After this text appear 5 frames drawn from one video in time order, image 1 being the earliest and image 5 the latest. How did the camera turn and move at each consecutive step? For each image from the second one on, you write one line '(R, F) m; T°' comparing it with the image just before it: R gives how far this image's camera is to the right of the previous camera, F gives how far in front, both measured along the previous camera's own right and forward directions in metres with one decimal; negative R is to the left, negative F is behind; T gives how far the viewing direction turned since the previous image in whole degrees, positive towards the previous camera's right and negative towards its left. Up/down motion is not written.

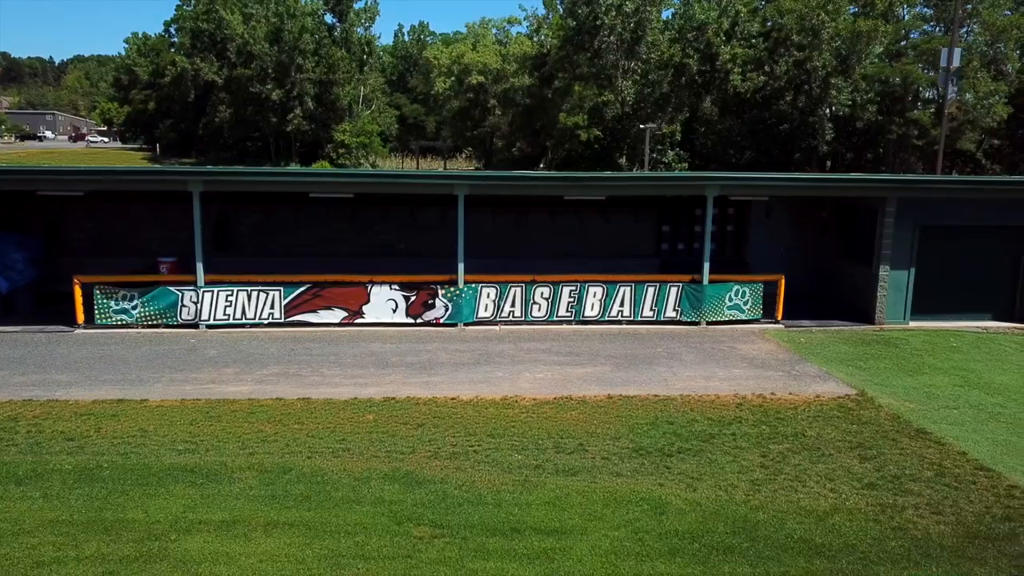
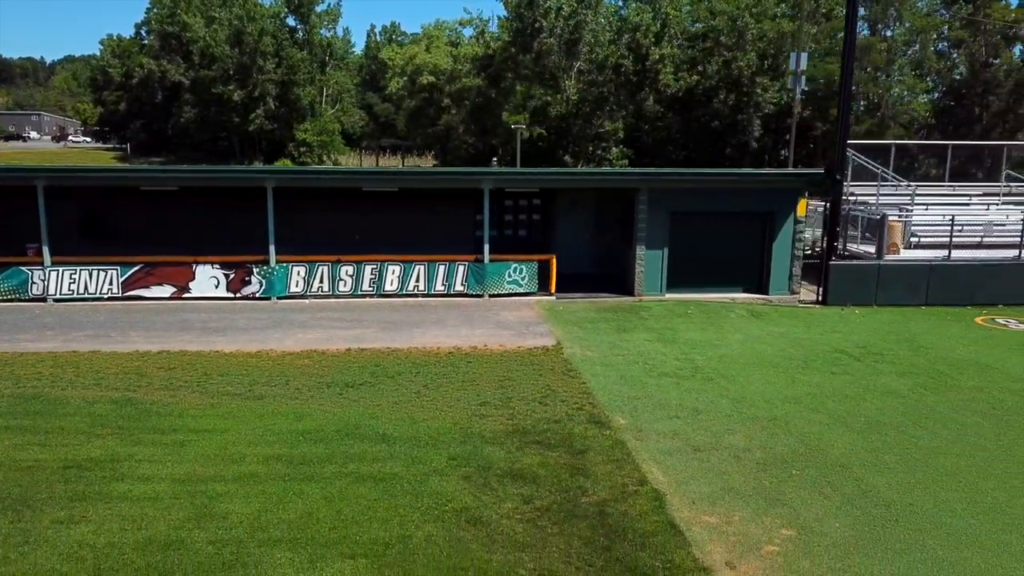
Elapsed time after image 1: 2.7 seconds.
(+4.1, -2.6) m; 0°
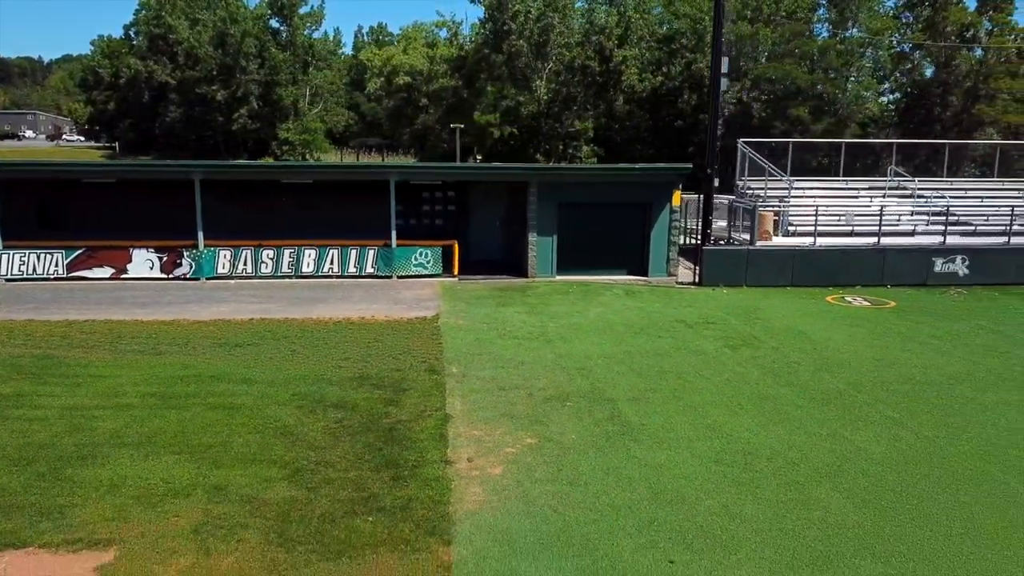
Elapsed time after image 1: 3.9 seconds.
(+2.3, -2.1) m; 0°
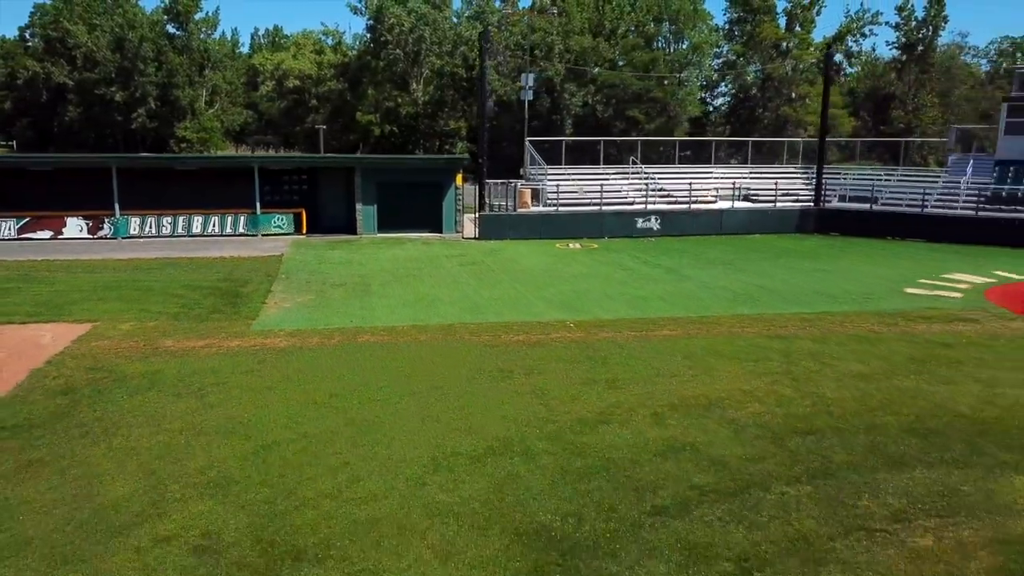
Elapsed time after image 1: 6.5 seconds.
(+2.8, -9.1) m; +6°
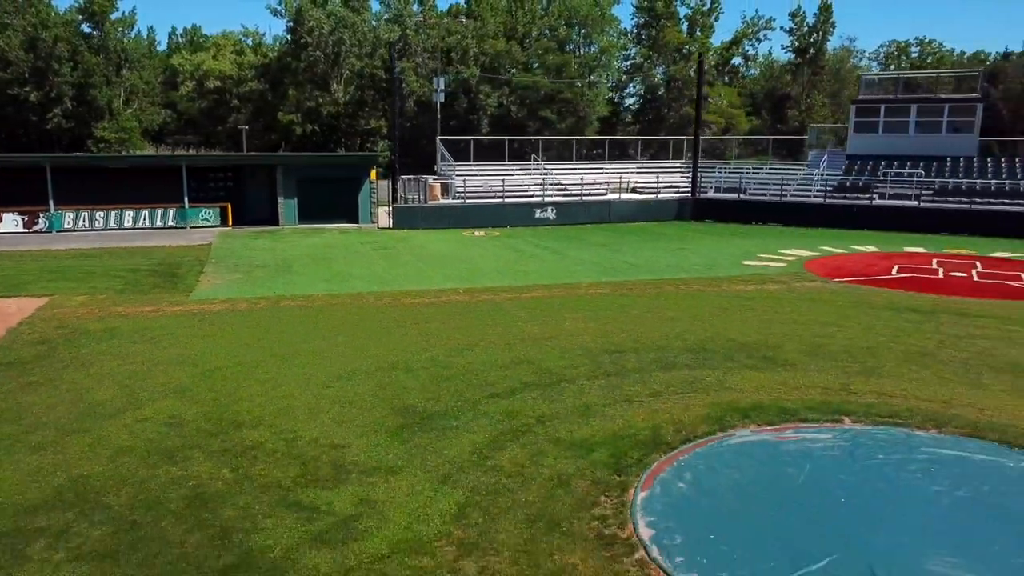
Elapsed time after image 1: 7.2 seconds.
(+0.7, -3.4) m; +5°
